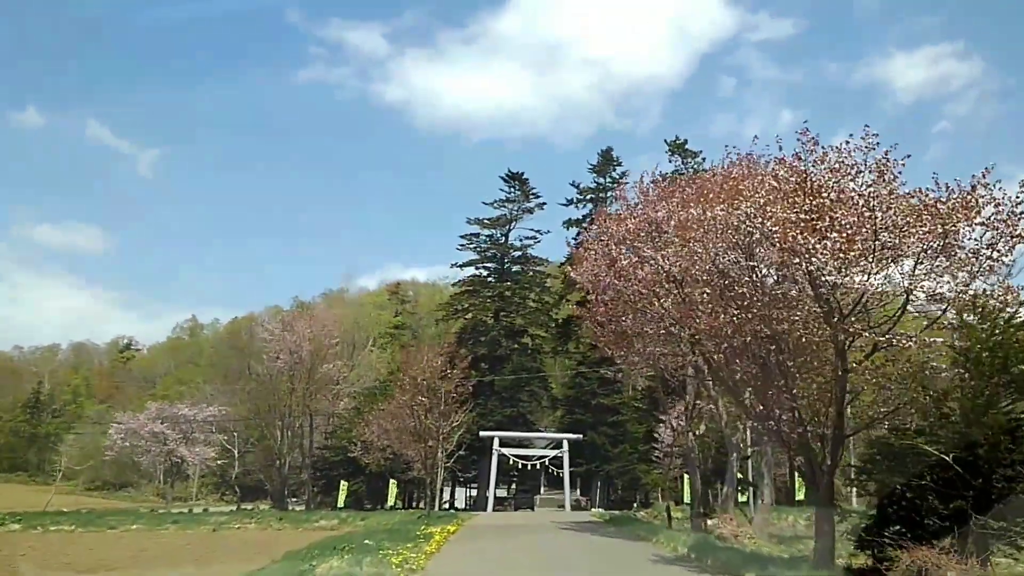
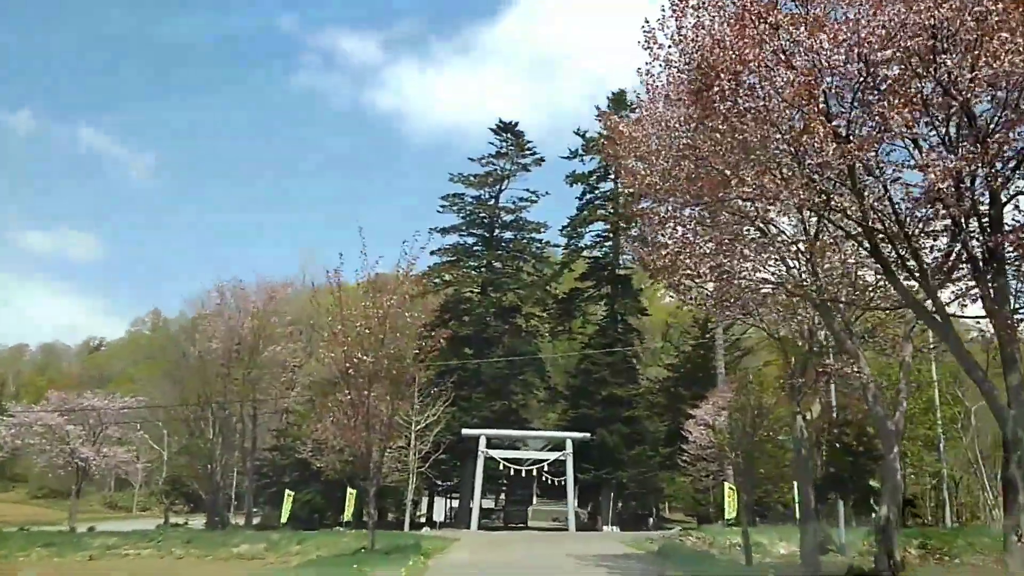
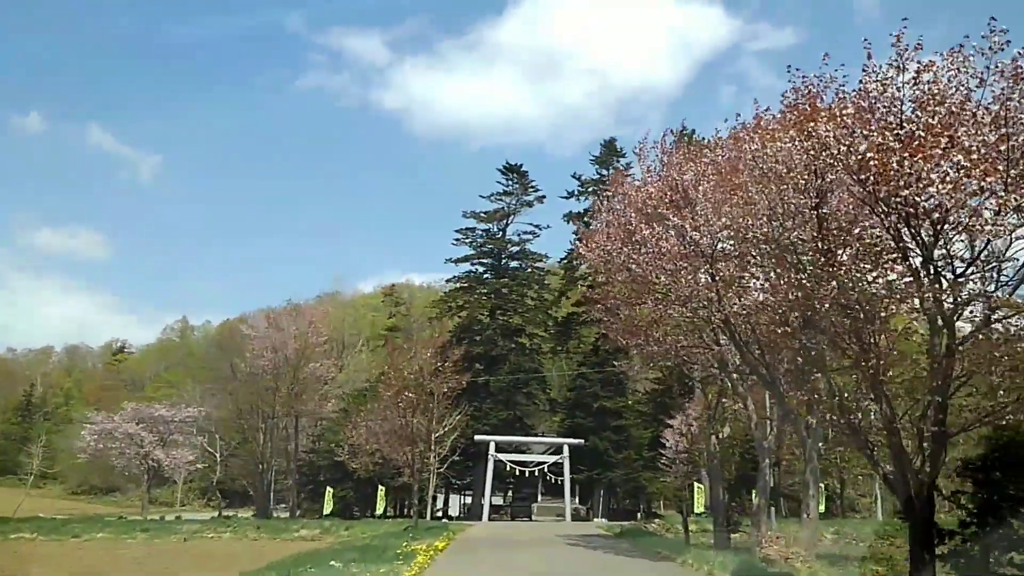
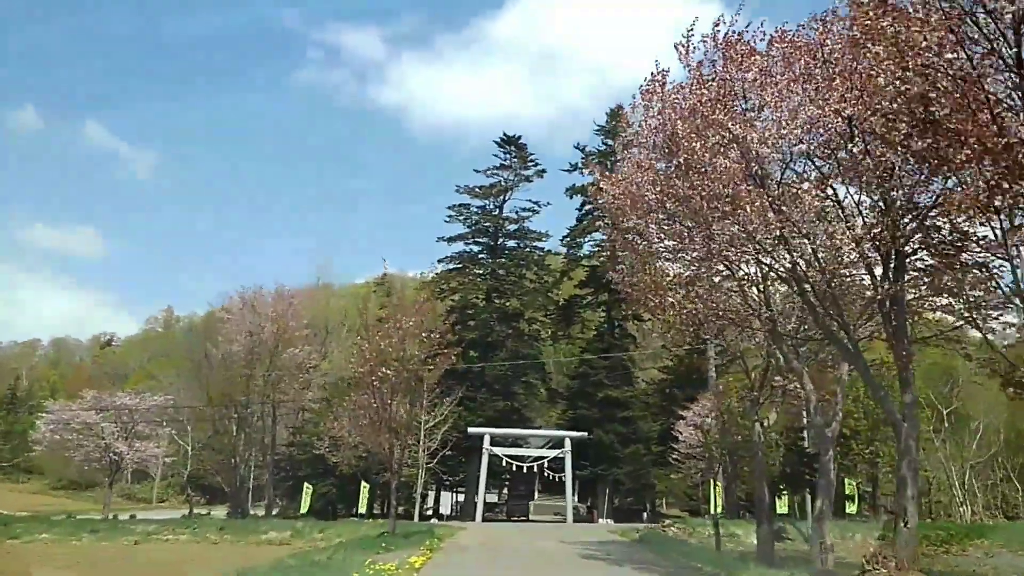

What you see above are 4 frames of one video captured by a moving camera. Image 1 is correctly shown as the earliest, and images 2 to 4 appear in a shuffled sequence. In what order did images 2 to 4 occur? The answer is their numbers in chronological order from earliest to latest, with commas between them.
3, 4, 2
